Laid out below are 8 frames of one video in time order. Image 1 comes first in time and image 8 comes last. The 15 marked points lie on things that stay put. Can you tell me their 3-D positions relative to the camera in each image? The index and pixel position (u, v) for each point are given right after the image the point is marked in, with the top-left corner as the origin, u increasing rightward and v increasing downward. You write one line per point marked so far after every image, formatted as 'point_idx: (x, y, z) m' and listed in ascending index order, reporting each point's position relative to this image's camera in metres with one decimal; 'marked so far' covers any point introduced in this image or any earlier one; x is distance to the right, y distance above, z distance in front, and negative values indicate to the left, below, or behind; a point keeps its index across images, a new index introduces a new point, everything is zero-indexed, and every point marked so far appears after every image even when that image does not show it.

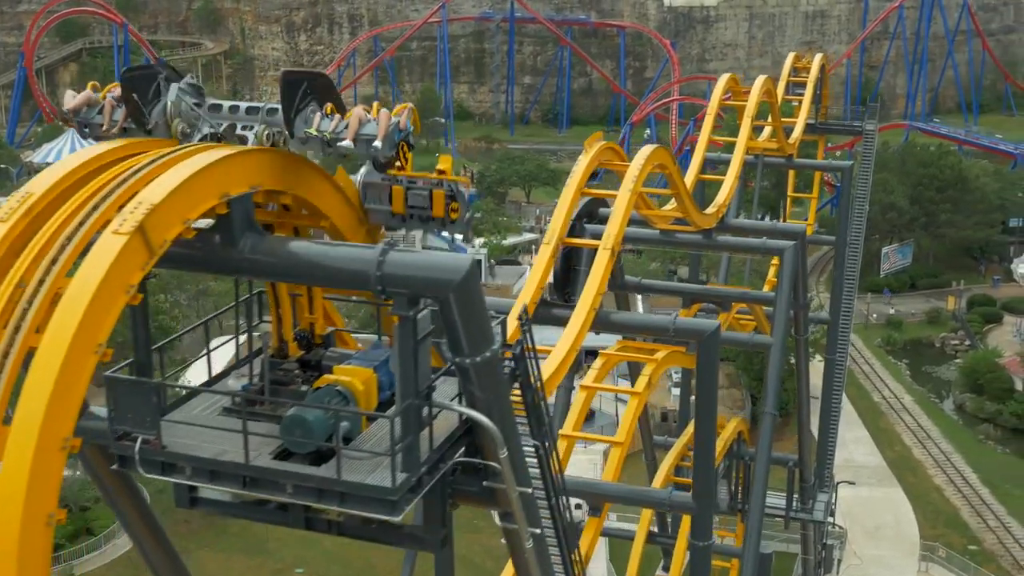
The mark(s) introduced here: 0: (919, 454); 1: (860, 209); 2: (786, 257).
0: (+5.0, -2.0, +16.0) m
1: (+4.0, +0.9, +15.0) m
2: (+1.8, +0.2, +8.7) m
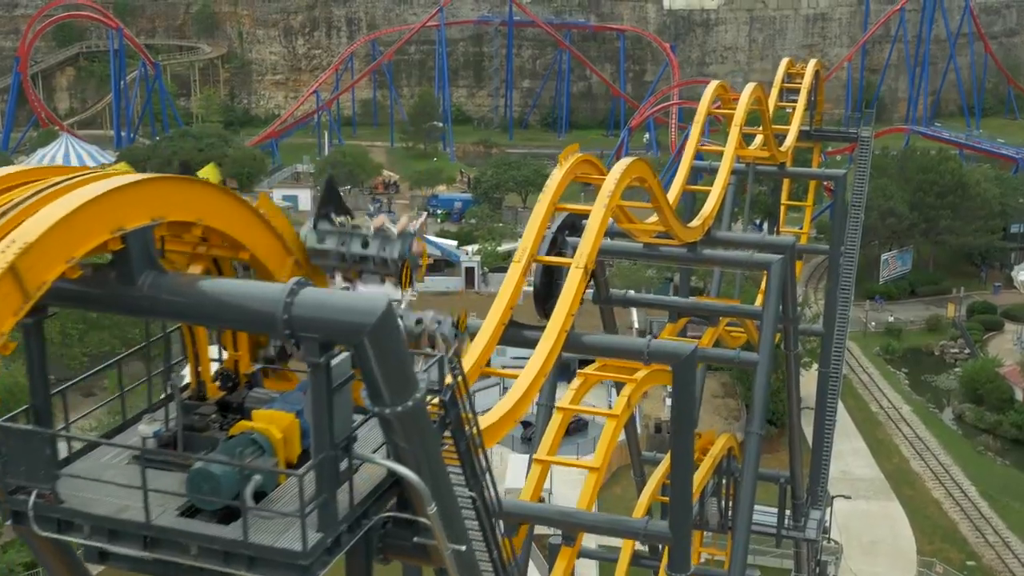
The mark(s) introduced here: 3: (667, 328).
0: (+4.9, -2.1, +15.7) m
1: (+3.9, +0.8, +14.8) m
2: (+1.7, +0.1, +8.4) m
3: (+1.1, -0.3, +9.6) m
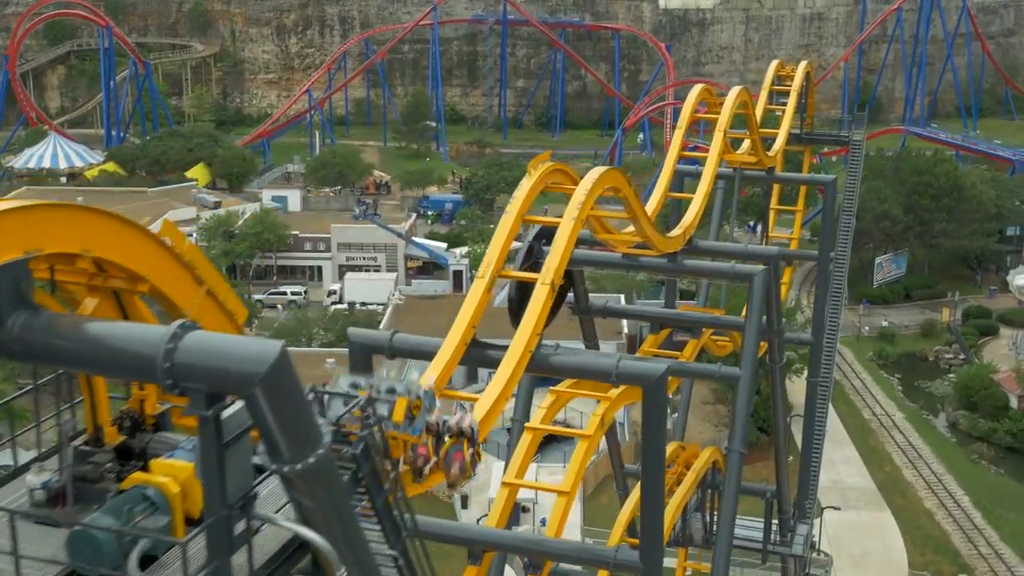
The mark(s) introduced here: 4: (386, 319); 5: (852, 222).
0: (+4.7, -2.2, +15.5) m
1: (+3.7, +0.7, +14.5) m
2: (+1.5, 0.0, +8.2) m
3: (+1.0, -0.4, +9.3) m
4: (-1.8, -0.5, +19.0) m
5: (+3.7, +0.7, +14.5) m
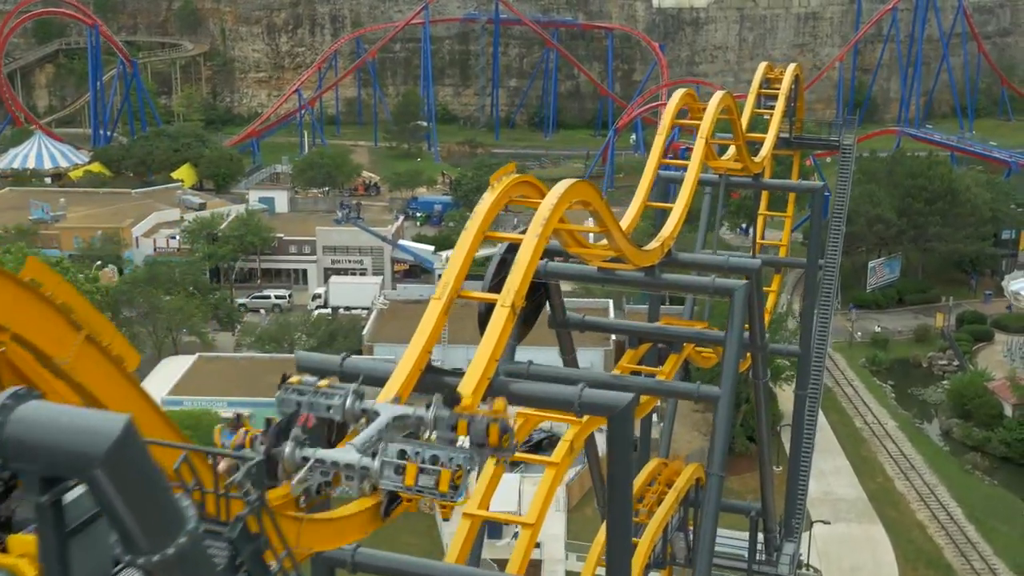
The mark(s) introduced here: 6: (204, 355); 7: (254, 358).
0: (+4.5, -2.3, +15.1) m
1: (+3.5, +0.6, +14.2) m
2: (+1.4, -0.1, +7.8) m
3: (+0.8, -0.5, +9.0) m
4: (-2.0, -0.5, +18.7) m
5: (+3.6, +0.6, +14.1) m
6: (-4.2, -0.9, +17.9) m
7: (-3.4, -0.9, +17.5) m
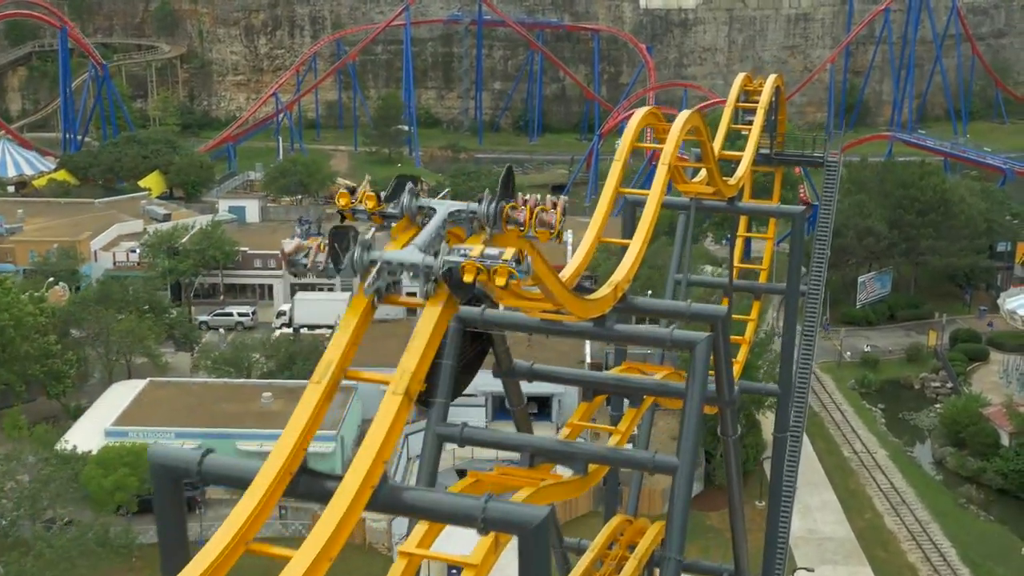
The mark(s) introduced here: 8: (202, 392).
0: (+4.1, -2.6, +14.2) m
1: (+3.1, +0.4, +13.2) m
2: (+1.0, -0.3, +6.9) m
3: (+0.4, -0.7, +8.0) m
4: (-2.4, -0.8, +17.7) m
5: (+3.2, +0.4, +13.2) m
6: (-4.6, -1.2, +17.0) m
7: (-3.8, -1.2, +16.6) m
8: (-3.8, -1.3, +16.2) m
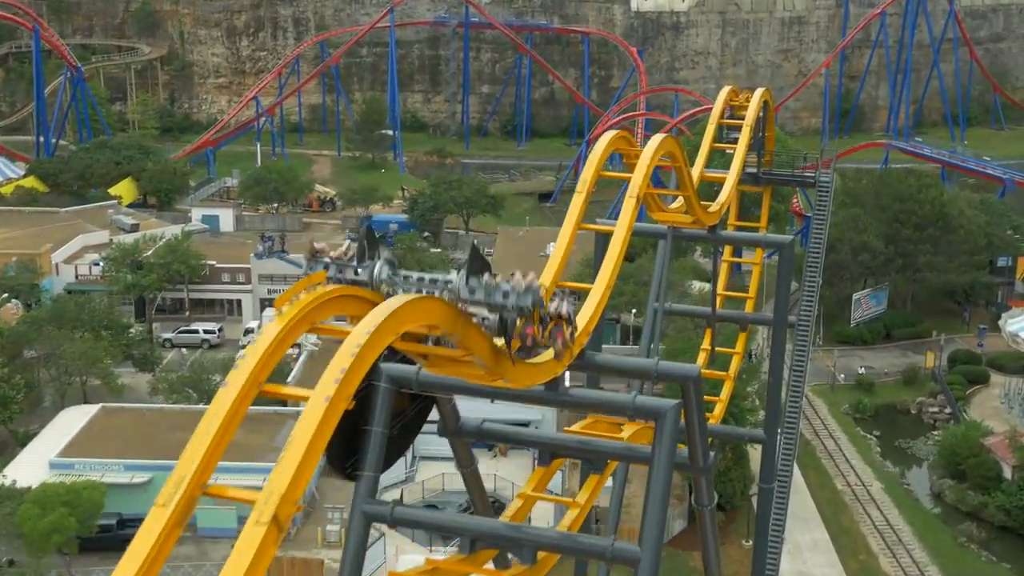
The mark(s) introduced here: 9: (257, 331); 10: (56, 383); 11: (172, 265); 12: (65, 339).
0: (+3.8, -2.8, +13.3) m
1: (+2.8, +0.1, +12.3) m
2: (+0.7, -0.6, +6.0) m
3: (+0.1, -1.0, +7.1) m
4: (-2.7, -1.0, +16.8) m
5: (+2.9, +0.1, +12.3) m
6: (-4.9, -1.4, +16.0) m
7: (-4.1, -1.4, +15.6) m
8: (-4.2, -1.5, +15.3) m
9: (-3.8, -0.6, +19.4) m
10: (-5.8, -1.2, +16.6) m
11: (-5.2, +0.4, +20.0) m
12: (-5.7, -0.7, +16.8) m
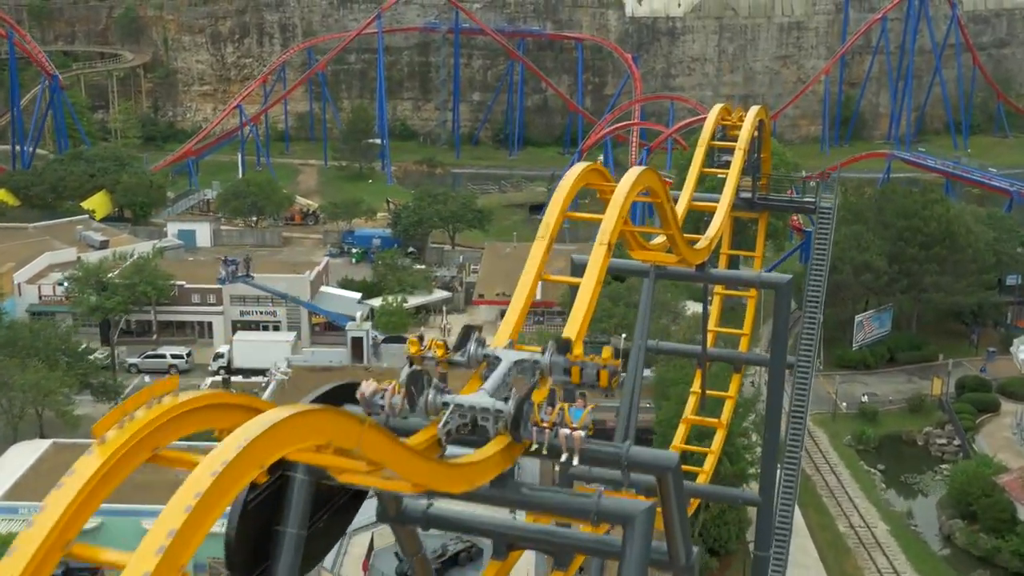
0: (+3.6, -3.1, +12.3) m
1: (+2.6, -0.2, +11.3) m
2: (+0.5, -0.9, +5.0) m
3: (-0.1, -1.3, +6.1) m
4: (-3.0, -1.3, +15.8) m
5: (+2.7, -0.2, +11.3) m
6: (-5.2, -1.7, +15.0) m
7: (-4.4, -1.7, +14.6) m
8: (-4.4, -1.8, +14.3) m
9: (-4.0, -1.0, +18.4) m
10: (-6.0, -1.5, +15.6) m
11: (-5.4, 0.0, +19.0) m
12: (-5.9, -1.0, +15.7) m
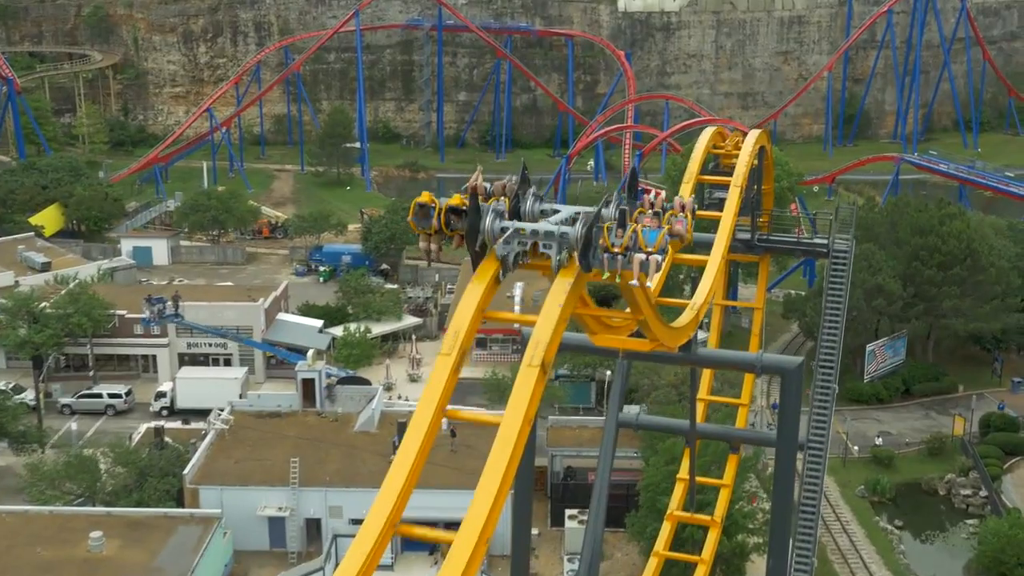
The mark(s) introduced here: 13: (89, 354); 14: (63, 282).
0: (+3.3, -3.5, +10.5) m
1: (+2.3, -0.6, +9.5) m
2: (+0.2, -1.3, +3.1) m
3: (-0.4, -1.7, +4.3) m
4: (-3.3, -1.8, +13.9) m
5: (+2.3, -0.6, +9.4) m
6: (-5.5, -2.2, +13.2) m
7: (-4.7, -2.2, +12.8) m
8: (-4.7, -2.3, +12.5) m
9: (-4.3, -1.4, +16.5) m
10: (-6.3, -2.0, +13.8) m
11: (-5.8, -0.4, +17.1) m
12: (-6.3, -1.4, +13.9) m
13: (-5.7, -0.9, +17.8) m
14: (-6.5, +0.1, +19.0) m
